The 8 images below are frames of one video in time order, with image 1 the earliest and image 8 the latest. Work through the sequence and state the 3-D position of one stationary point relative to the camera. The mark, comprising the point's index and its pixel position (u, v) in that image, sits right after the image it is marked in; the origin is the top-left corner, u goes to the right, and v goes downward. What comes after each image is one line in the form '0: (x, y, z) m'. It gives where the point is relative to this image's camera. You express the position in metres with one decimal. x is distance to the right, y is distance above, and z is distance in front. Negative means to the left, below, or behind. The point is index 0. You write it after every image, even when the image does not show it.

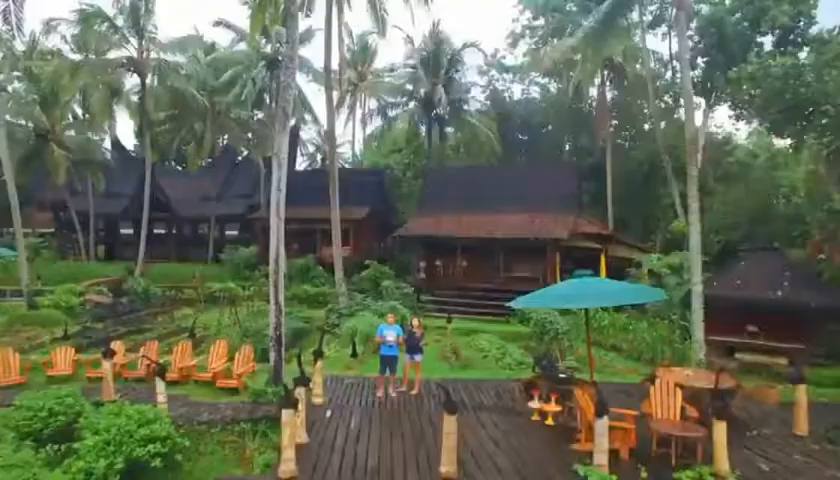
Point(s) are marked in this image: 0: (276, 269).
0: (-3.2, -0.6, +10.1) m
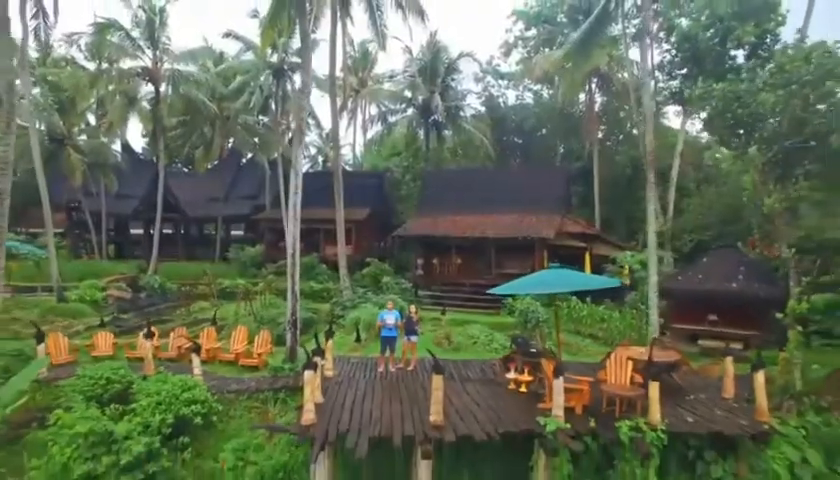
0: (-3.3, -0.6, +11.6) m
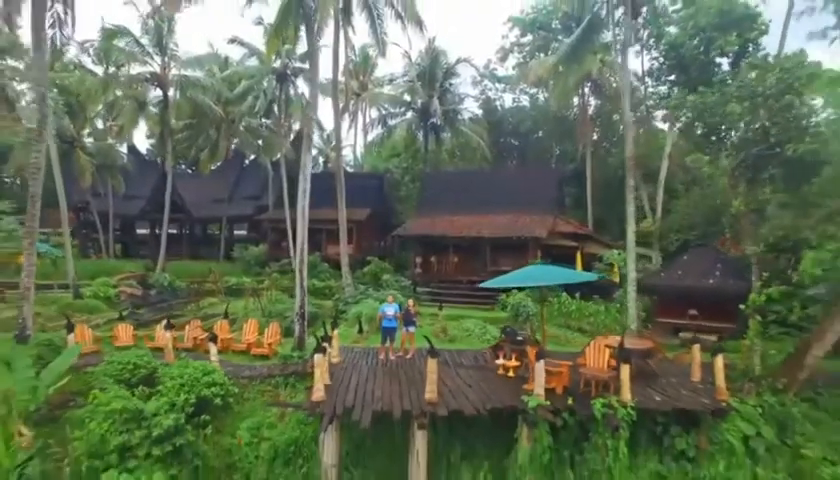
0: (-3.4, -0.6, +12.5) m
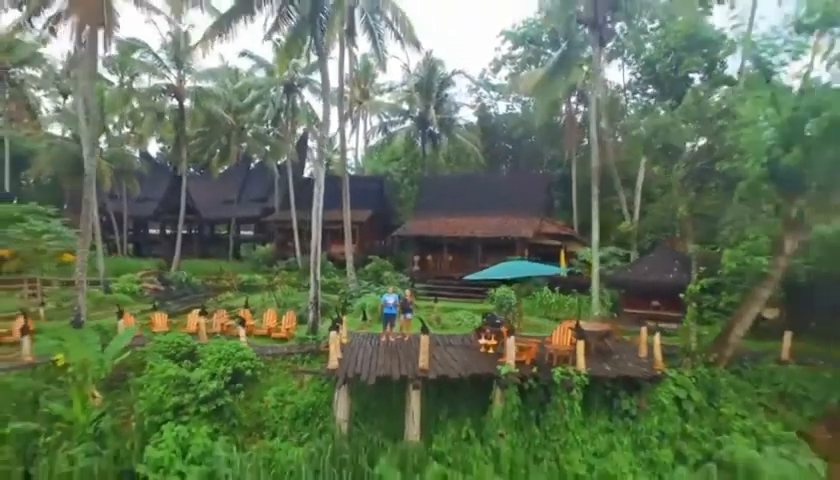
0: (-3.5, -0.6, +14.5) m
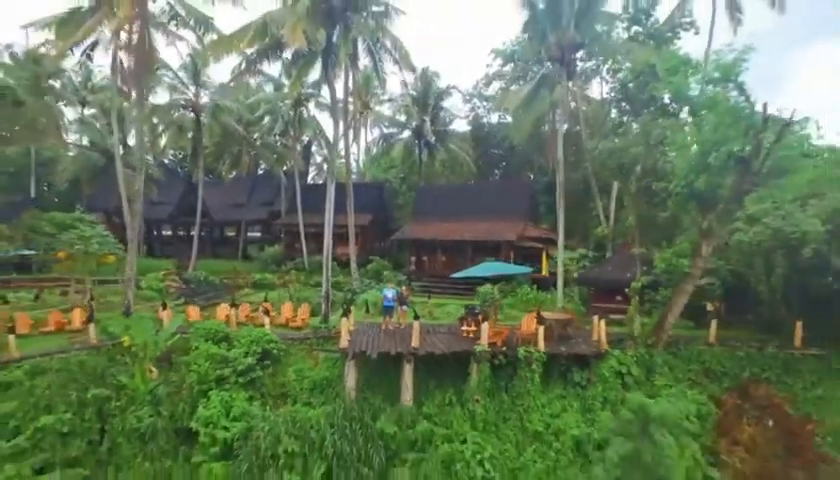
0: (-3.7, -0.7, +17.0) m
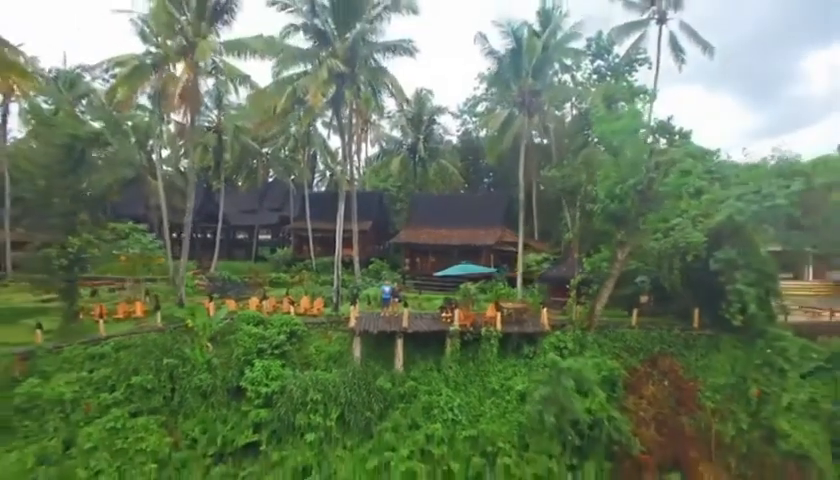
0: (-4.1, -1.0, +21.3) m
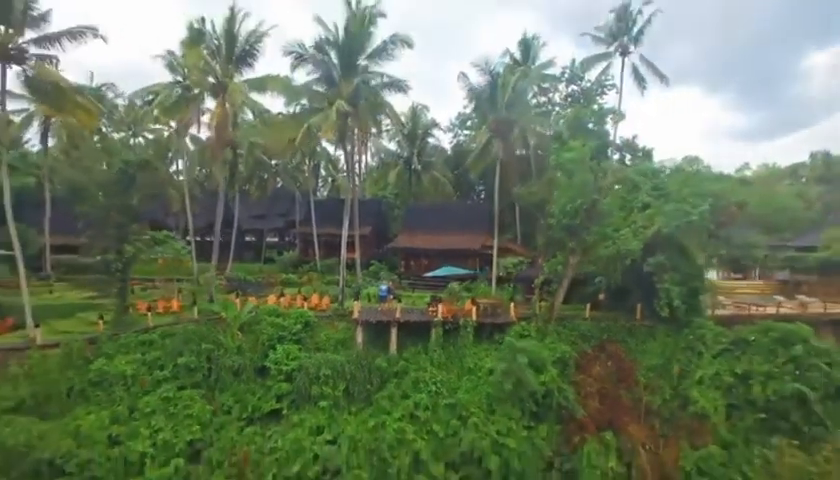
0: (-4.6, -1.4, +25.2) m
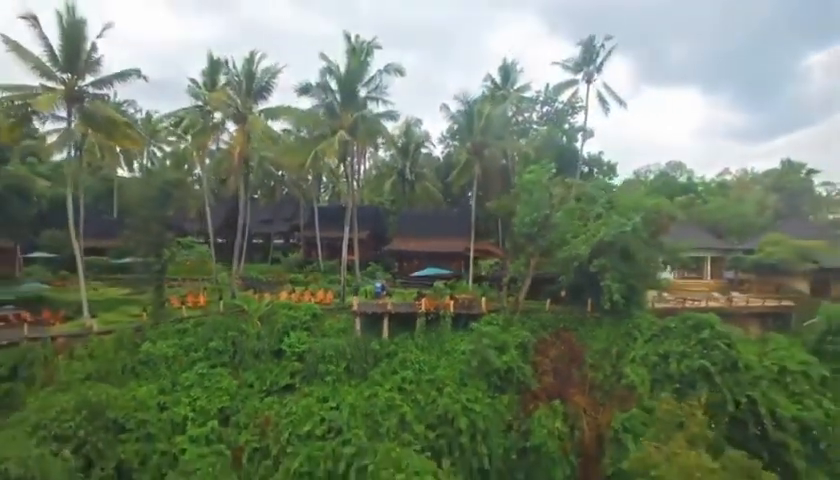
0: (-5.3, -1.7, +29.6) m
